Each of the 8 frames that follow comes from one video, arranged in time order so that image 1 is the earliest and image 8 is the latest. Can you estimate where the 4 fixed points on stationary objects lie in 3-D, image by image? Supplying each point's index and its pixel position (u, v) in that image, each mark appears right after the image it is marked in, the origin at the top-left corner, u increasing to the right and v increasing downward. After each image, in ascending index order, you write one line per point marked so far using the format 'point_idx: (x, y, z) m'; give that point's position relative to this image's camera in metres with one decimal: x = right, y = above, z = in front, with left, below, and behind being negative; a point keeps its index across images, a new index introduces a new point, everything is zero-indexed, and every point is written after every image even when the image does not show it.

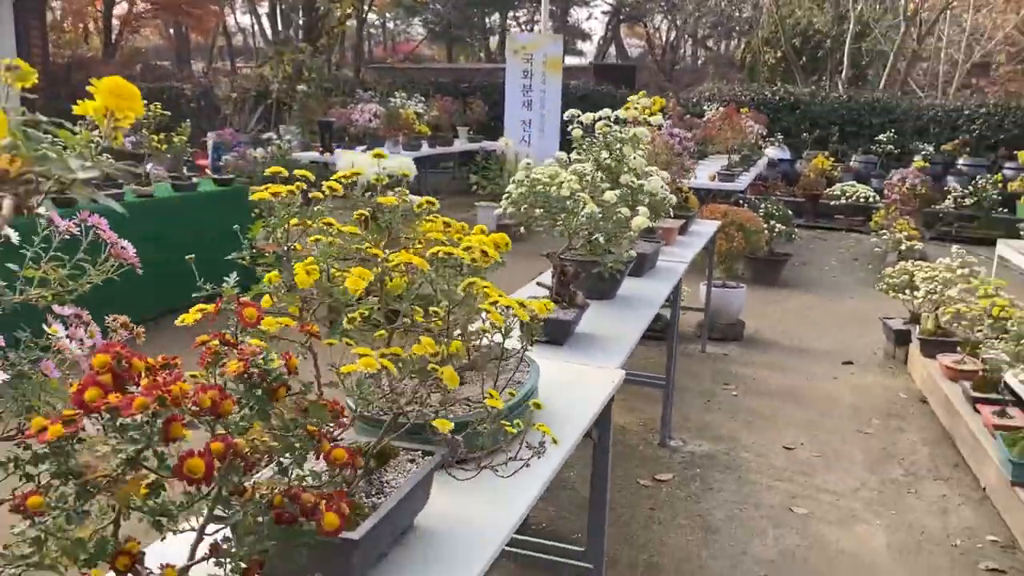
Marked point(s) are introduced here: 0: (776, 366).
0: (+1.5, -0.5, +5.3) m
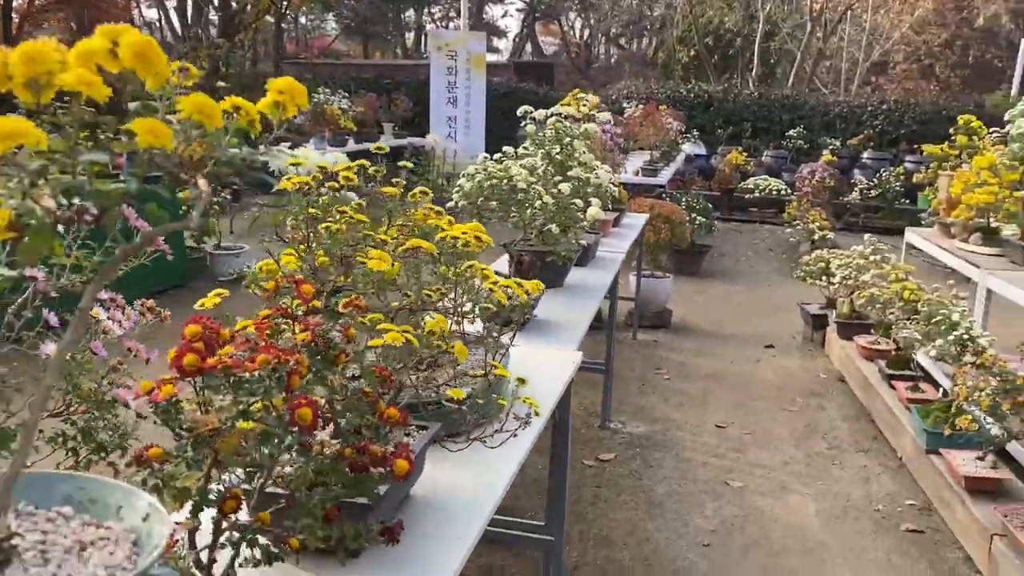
0: (+1.2, -0.4, +5.6) m
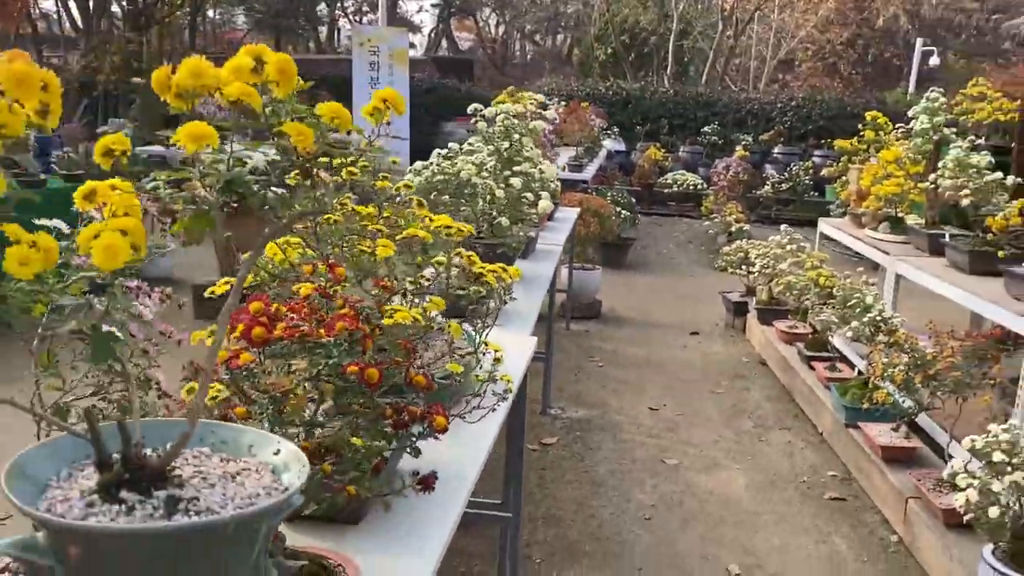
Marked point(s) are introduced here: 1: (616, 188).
0: (+0.8, -0.3, +5.8) m
1: (+1.0, +1.0, +9.0) m
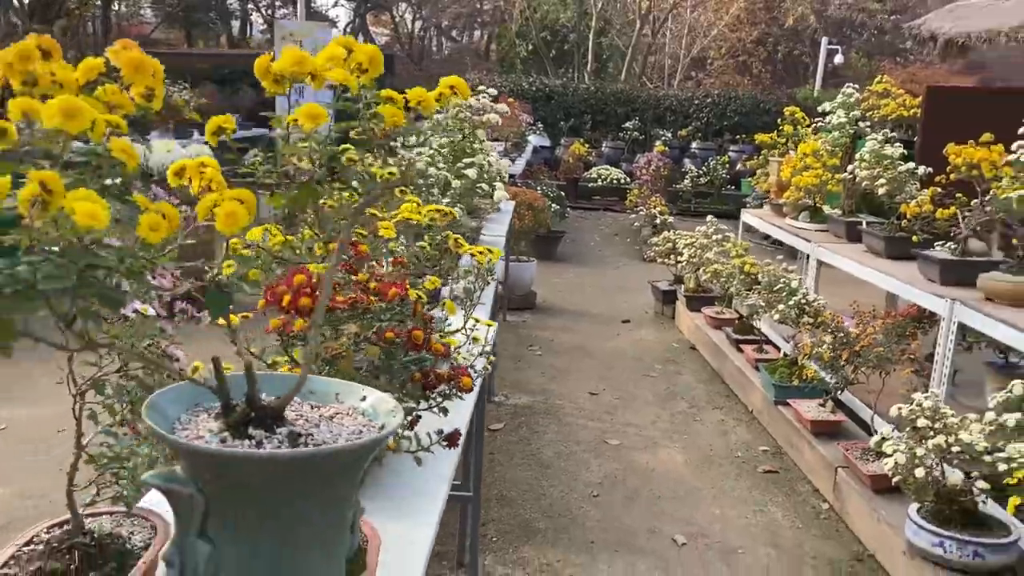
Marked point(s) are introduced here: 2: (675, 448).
0: (+0.4, -0.3, +5.9) m
1: (+0.3, +1.1, +9.2) m
2: (+0.7, -0.7, +4.1) m
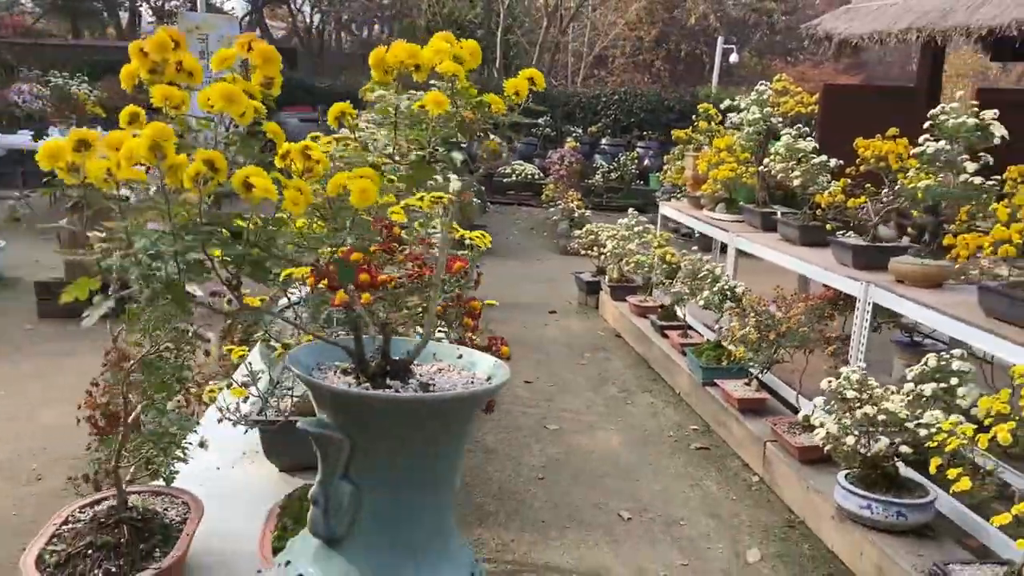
0: (-0.1, -0.2, +6.1) m
1: (-0.5, +1.1, +9.3) m
2: (+0.5, -0.7, +4.2) m
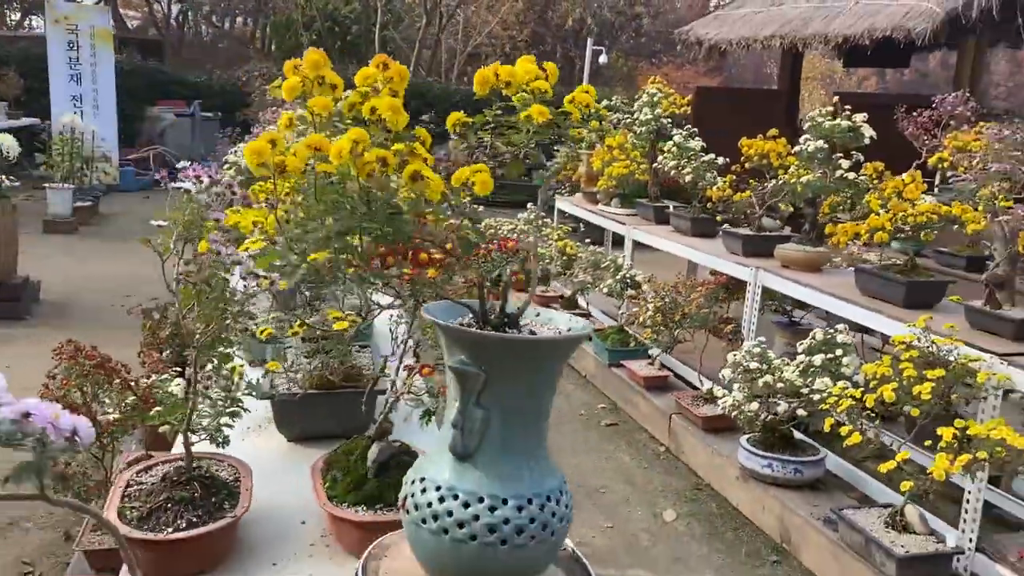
0: (-0.8, -0.2, +6.2) m
1: (-1.7, +1.2, +9.3) m
2: (+0.1, -0.6, +4.5) m
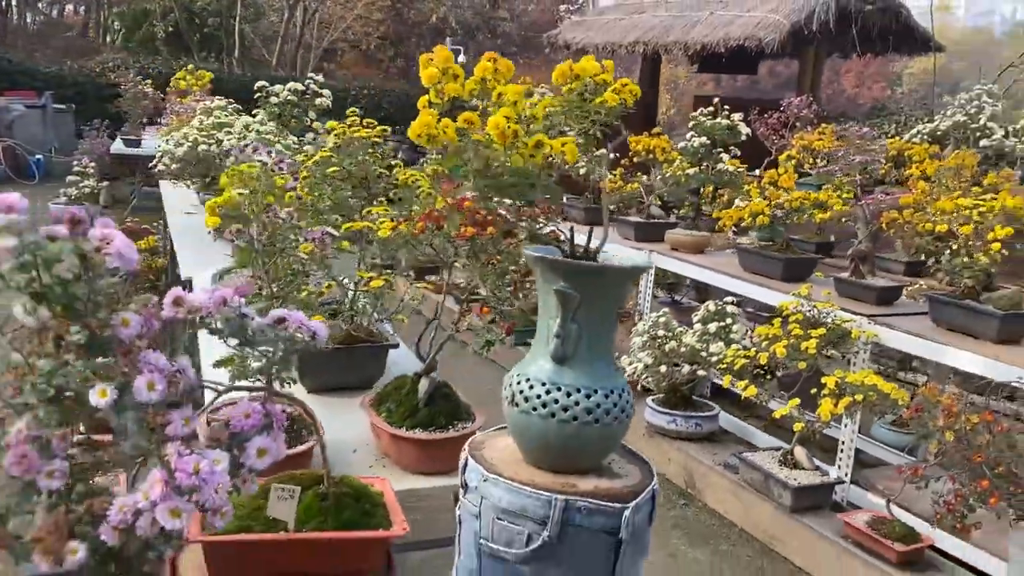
0: (-1.5, -0.1, +6.3) m
1: (-2.9, +1.2, +9.3) m
2: (-0.4, -0.5, +4.8) m
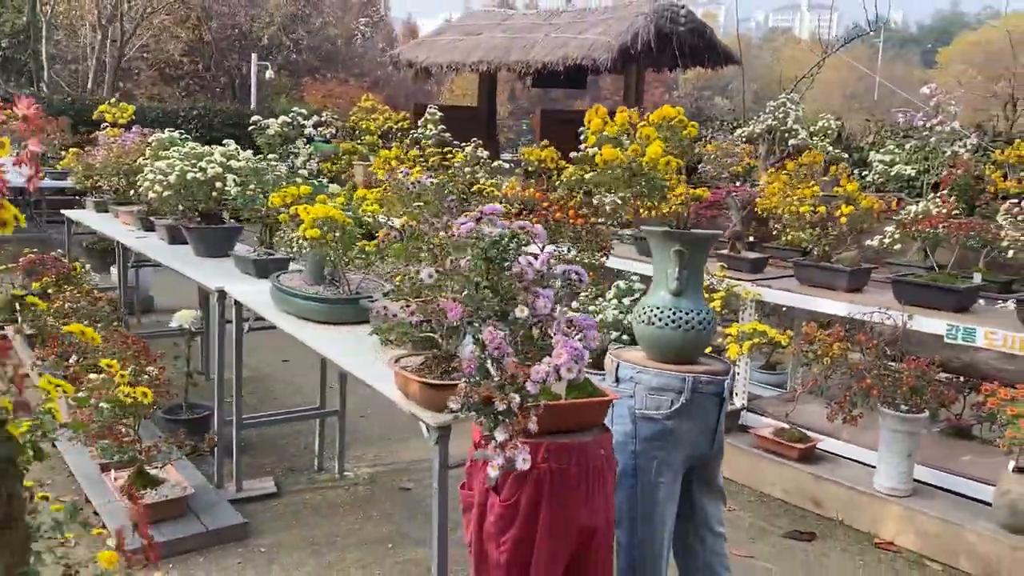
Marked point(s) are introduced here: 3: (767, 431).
0: (-2.2, -0.2, +6.7) m
1: (-4.3, +0.9, +9.2) m
2: (-0.8, -0.6, +5.4) m
3: (+1.1, -0.6, +4.0) m
